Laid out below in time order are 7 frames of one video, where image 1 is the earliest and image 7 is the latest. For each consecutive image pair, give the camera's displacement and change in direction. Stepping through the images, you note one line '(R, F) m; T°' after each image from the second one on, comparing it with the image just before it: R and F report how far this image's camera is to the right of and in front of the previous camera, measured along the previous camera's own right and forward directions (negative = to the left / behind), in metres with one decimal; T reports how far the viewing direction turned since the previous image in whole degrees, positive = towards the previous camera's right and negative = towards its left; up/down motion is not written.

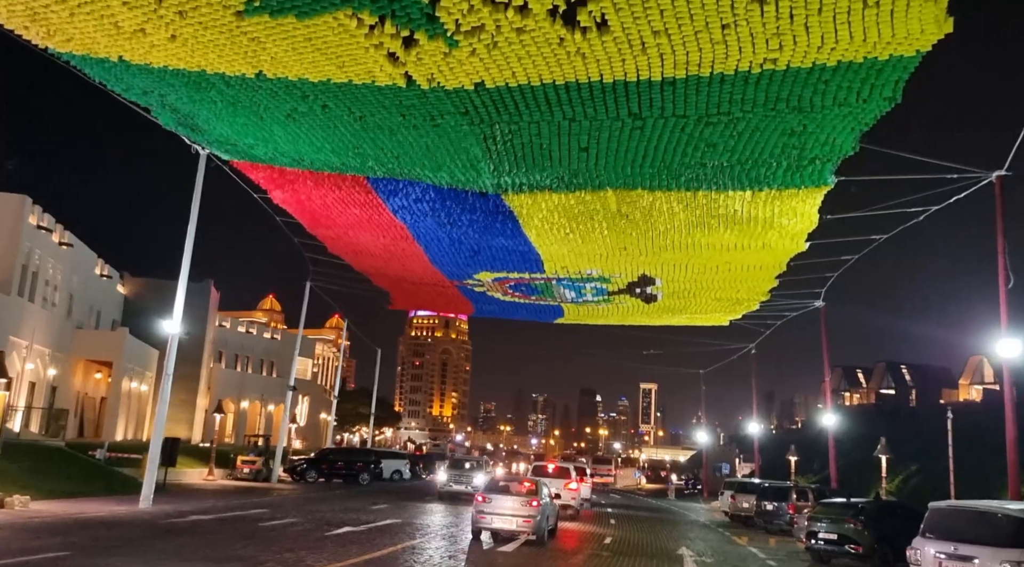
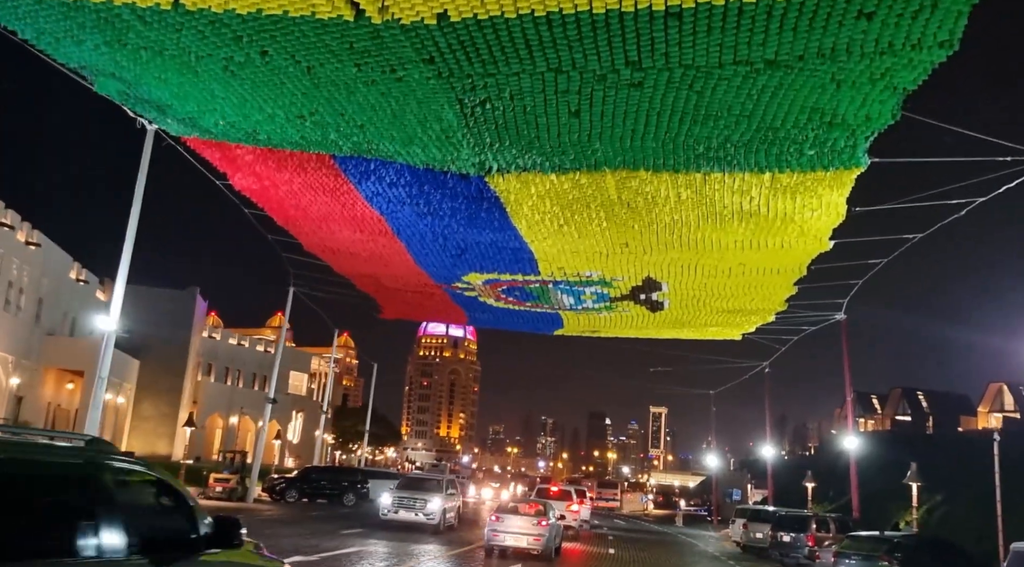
(+0.4, +1.8) m; -1°
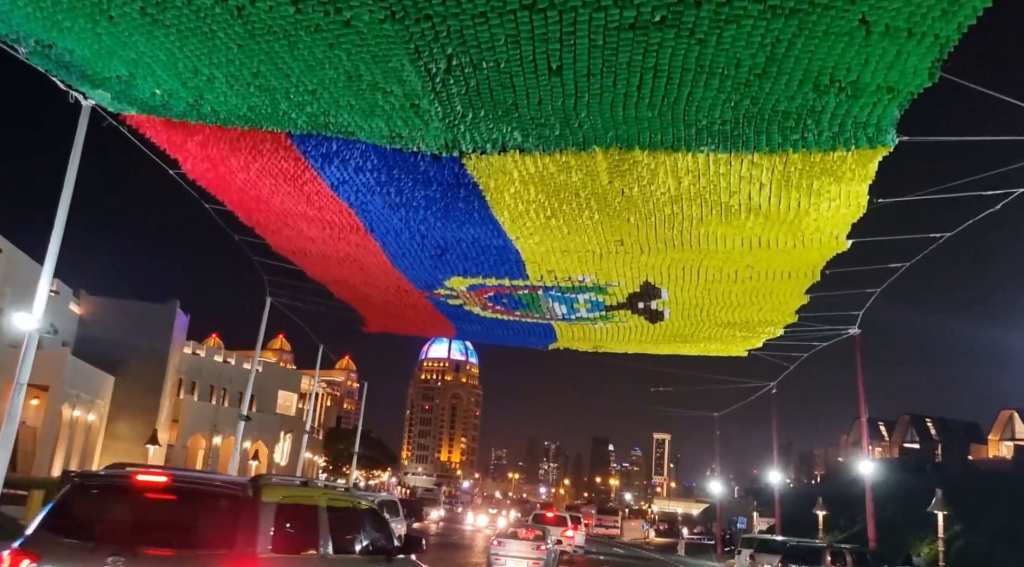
(+0.4, +1.5) m; 0°
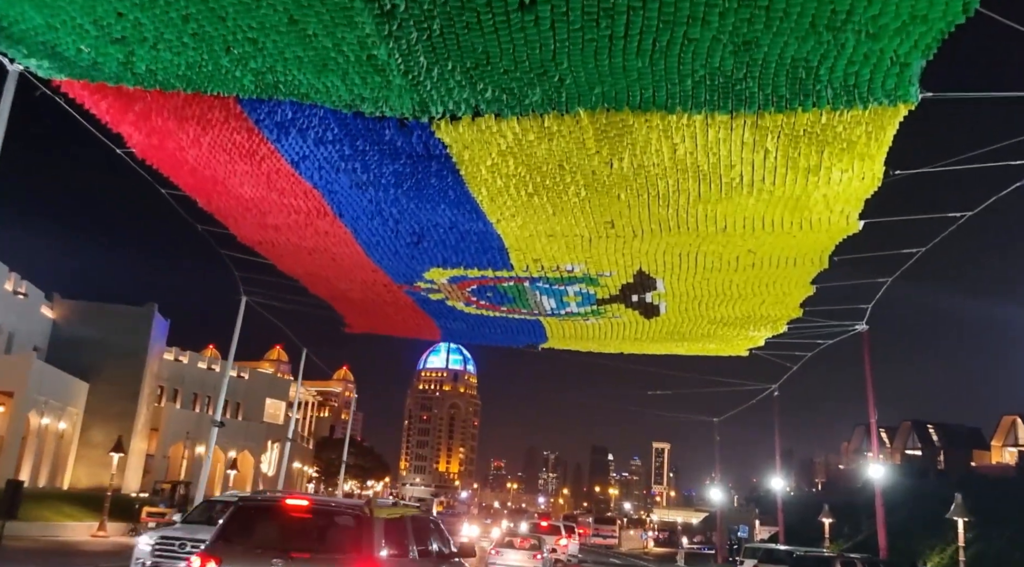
(+0.3, +1.2) m; 0°
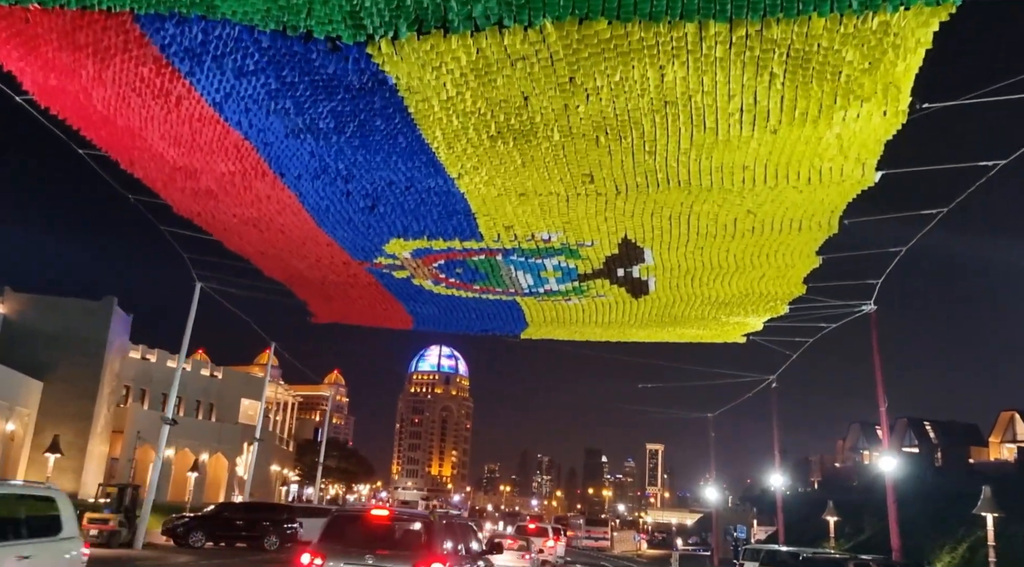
(+0.4, +1.7) m; +1°
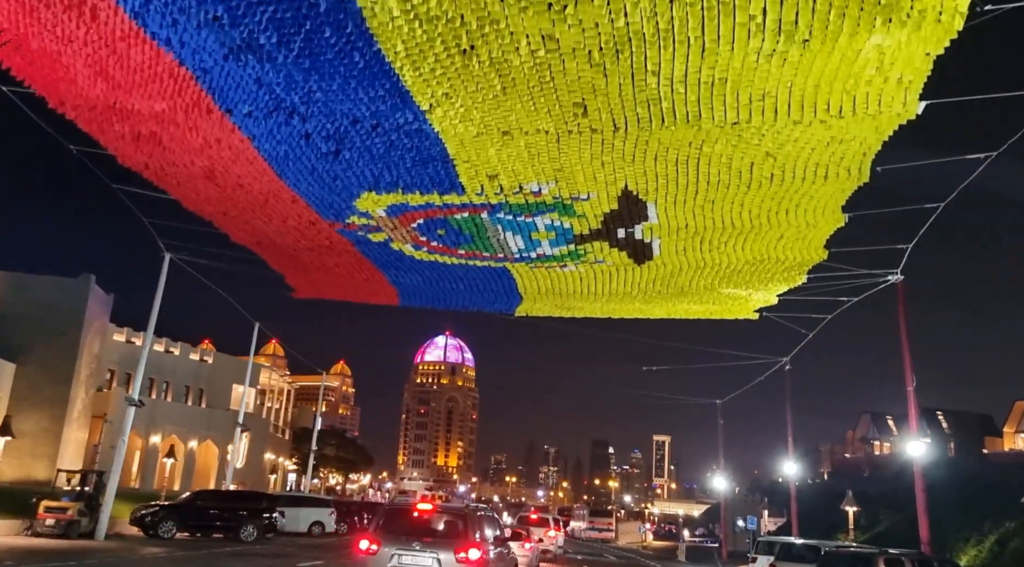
(+0.3, +1.5) m; 0°
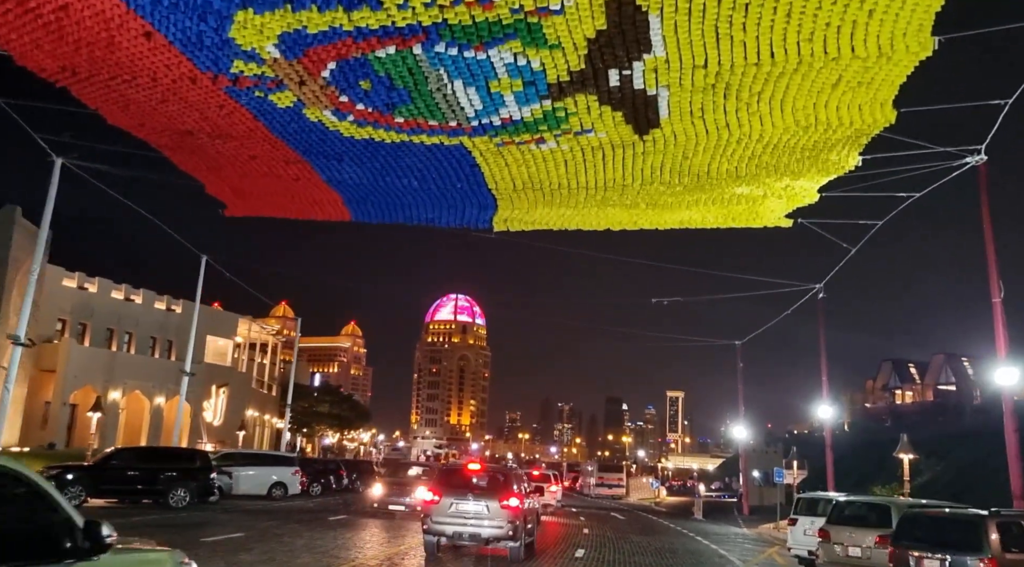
(+0.7, +3.7) m; -1°
